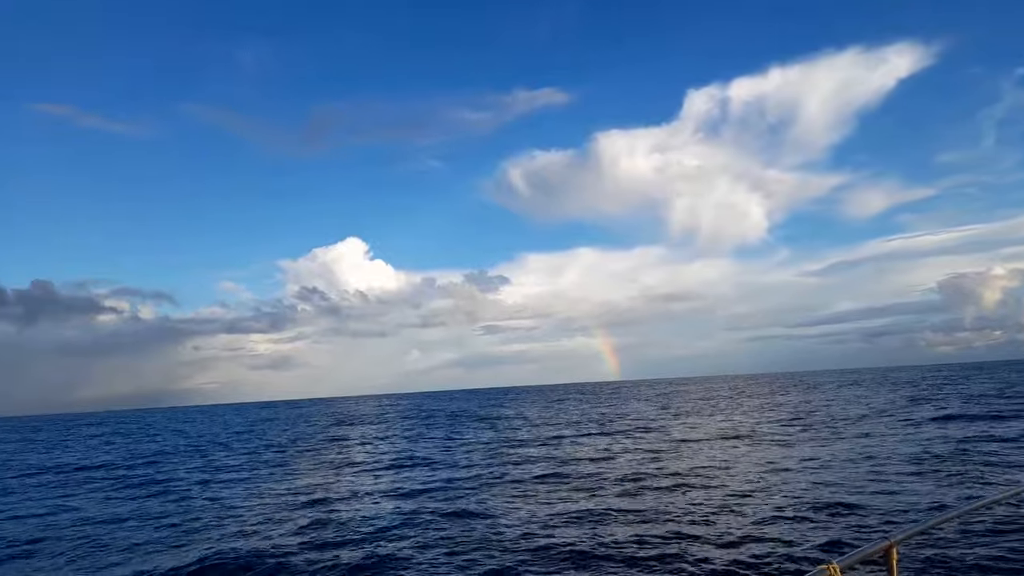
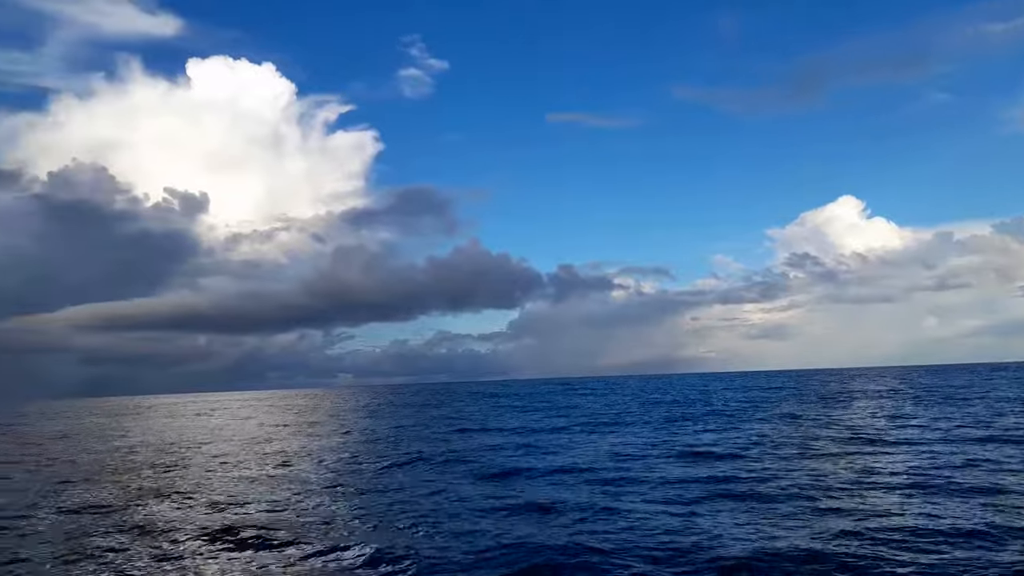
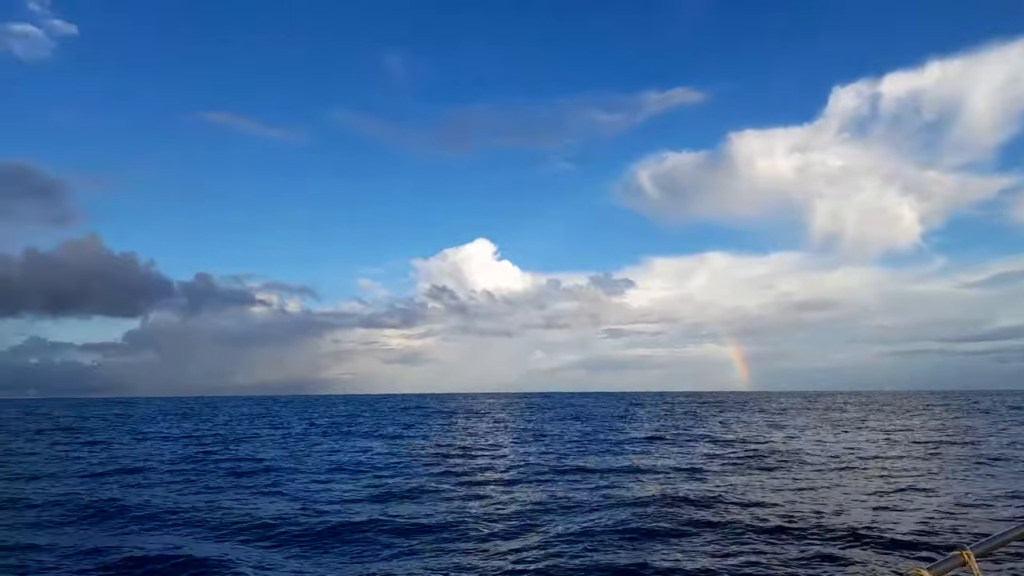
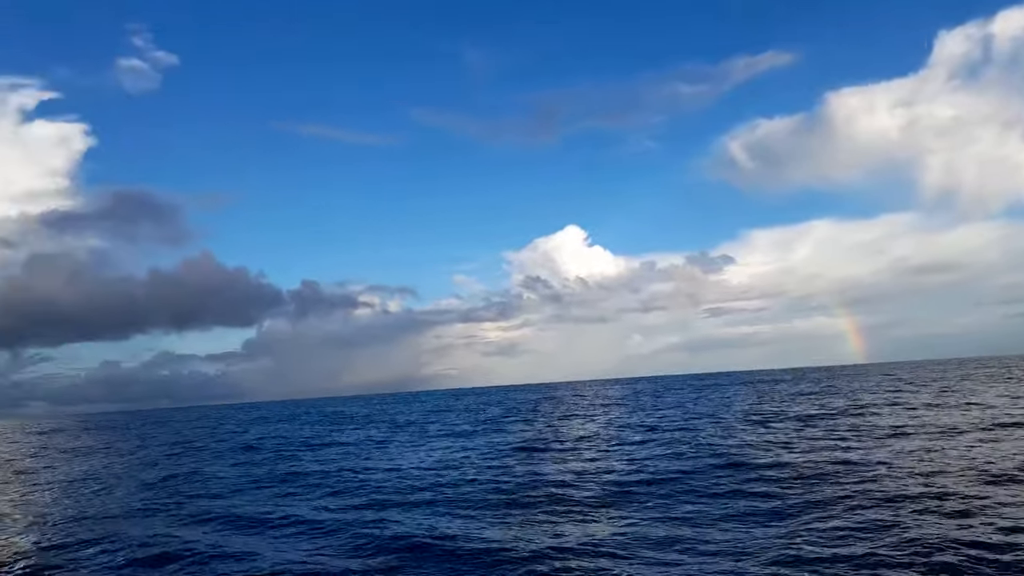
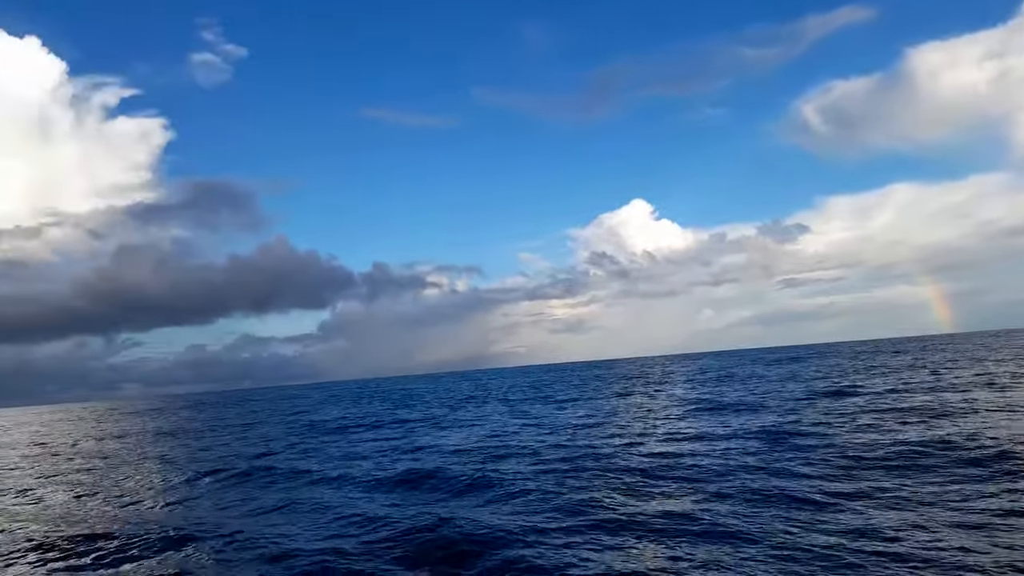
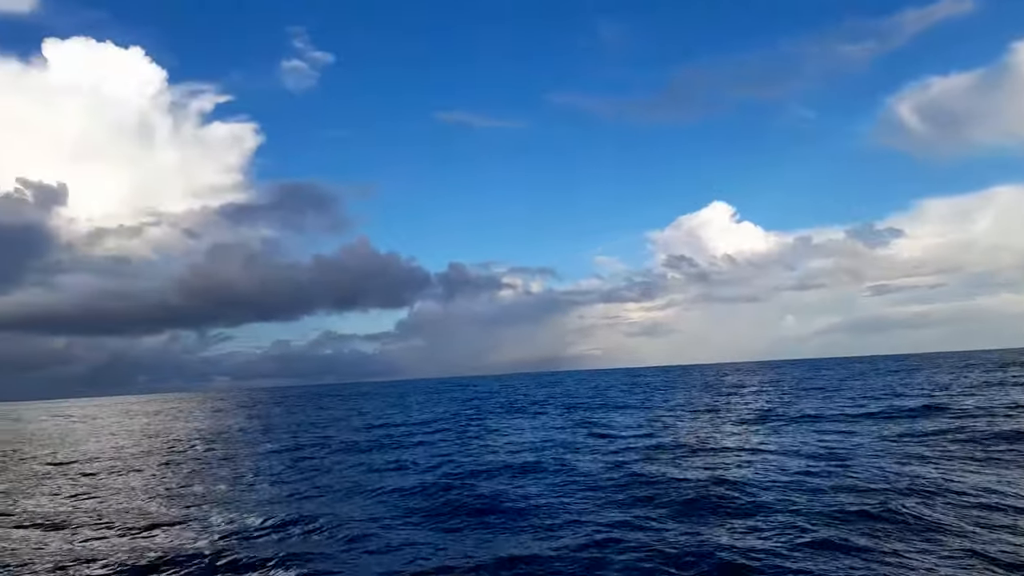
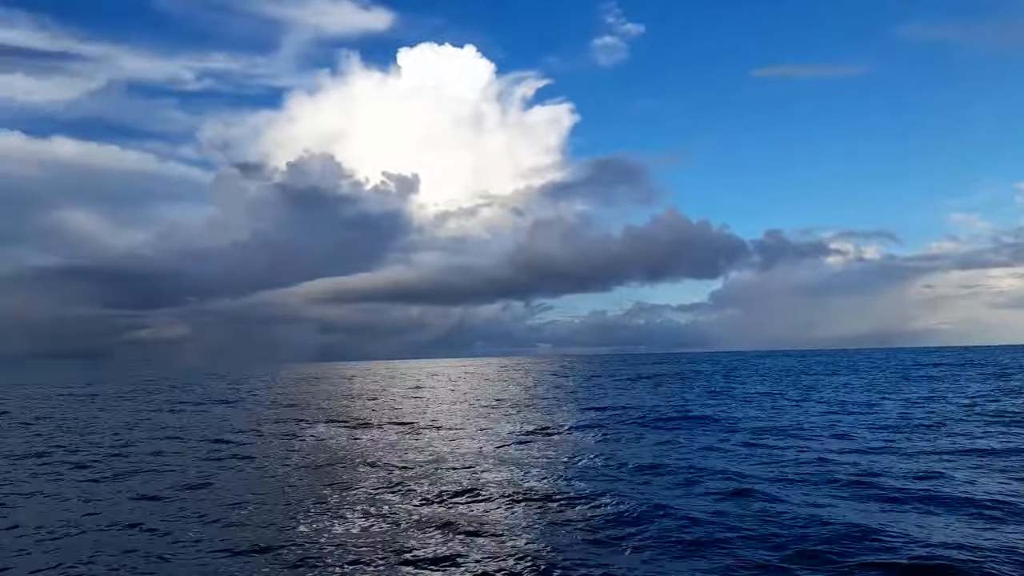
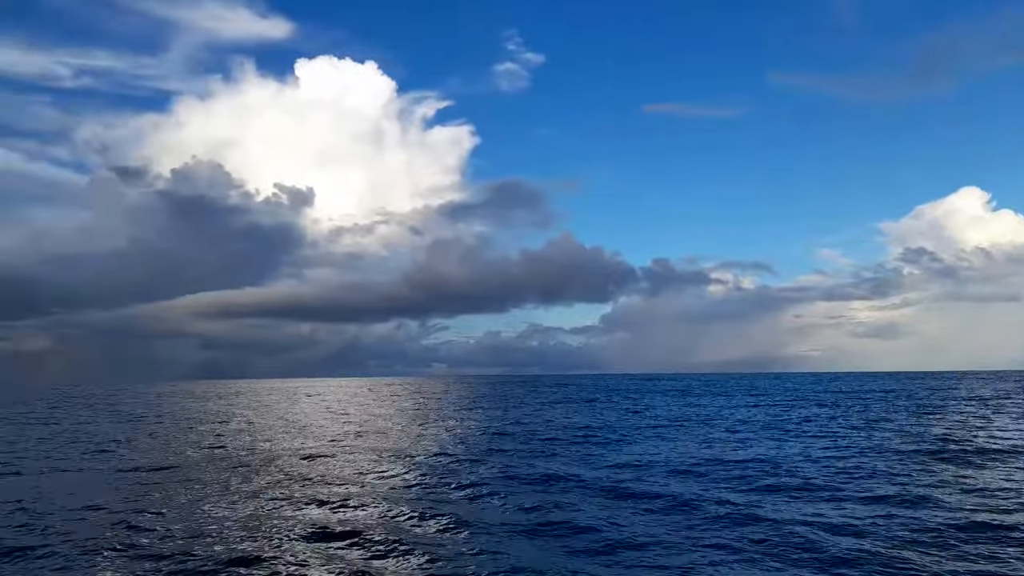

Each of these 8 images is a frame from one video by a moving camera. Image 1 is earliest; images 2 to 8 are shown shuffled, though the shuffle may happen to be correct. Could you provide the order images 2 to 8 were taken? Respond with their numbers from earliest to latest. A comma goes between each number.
3, 4, 5, 6, 2, 8, 7
